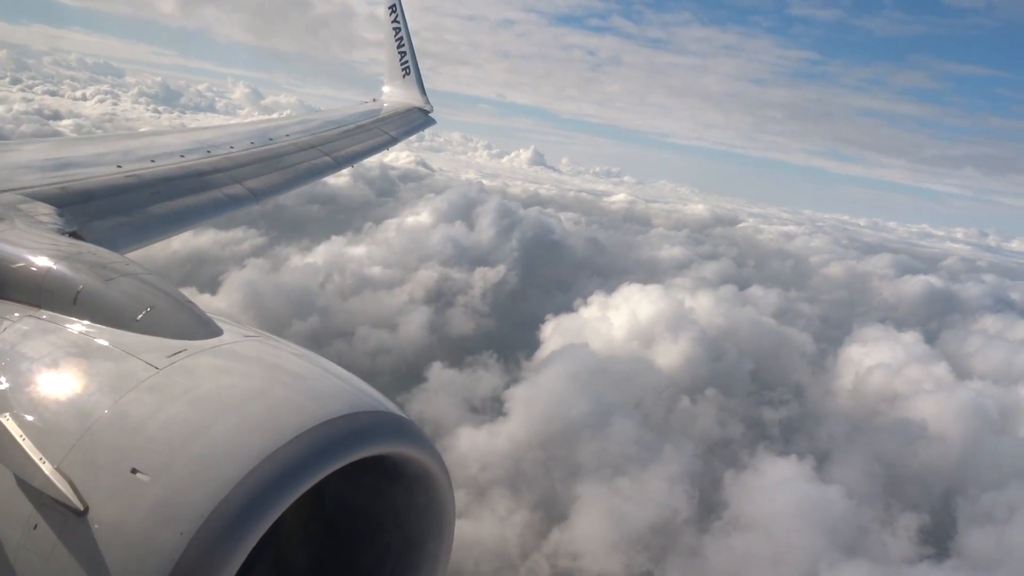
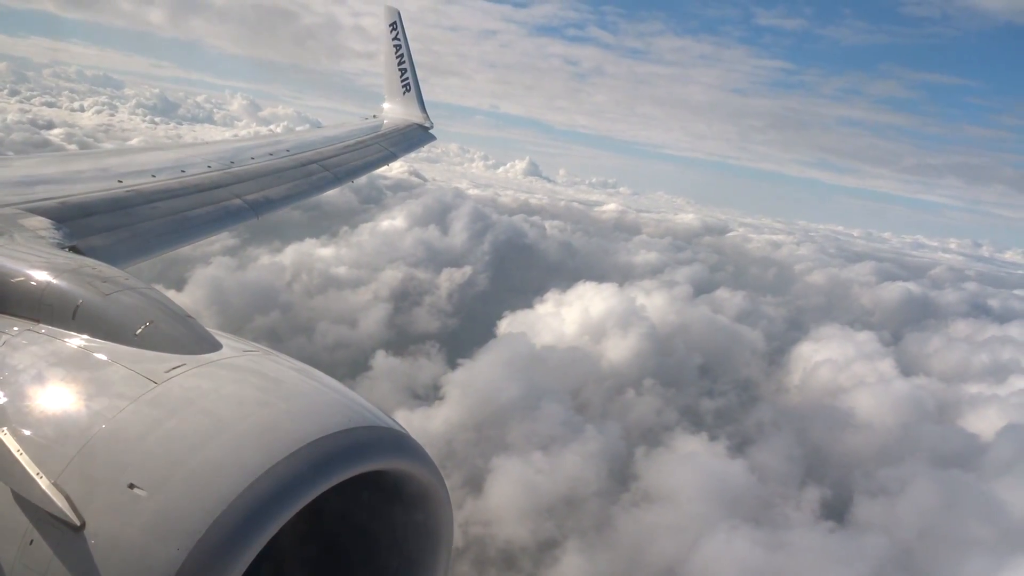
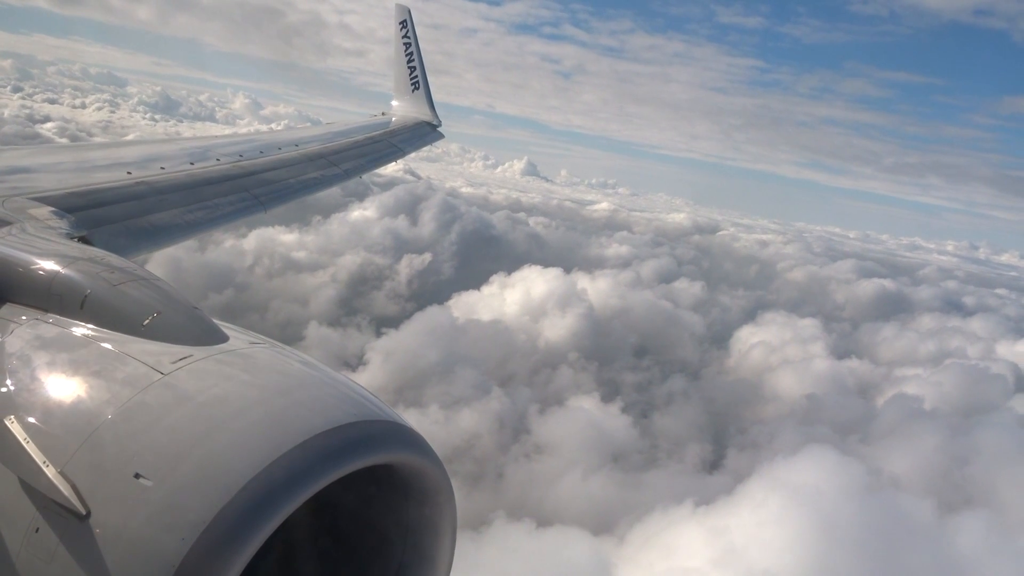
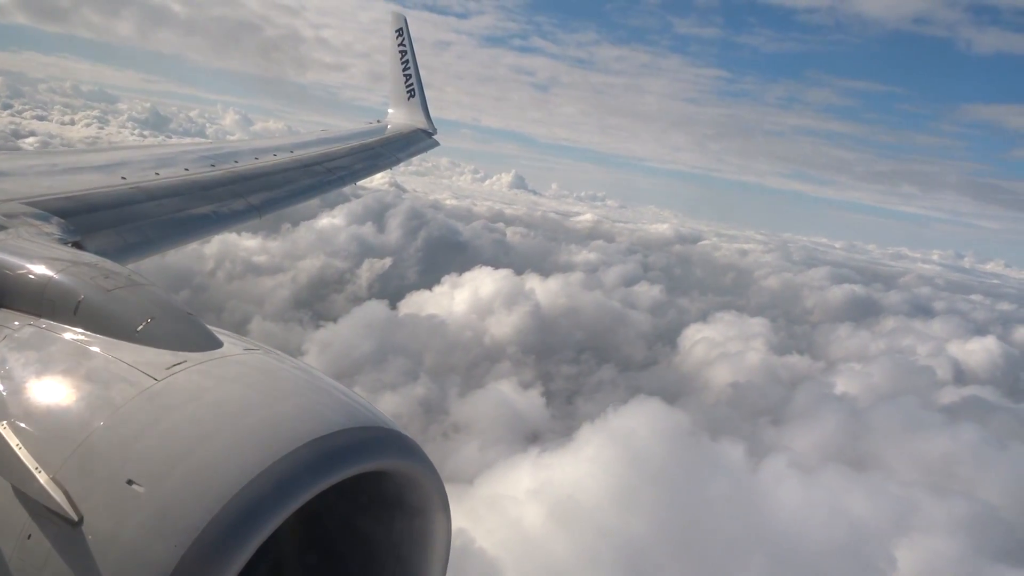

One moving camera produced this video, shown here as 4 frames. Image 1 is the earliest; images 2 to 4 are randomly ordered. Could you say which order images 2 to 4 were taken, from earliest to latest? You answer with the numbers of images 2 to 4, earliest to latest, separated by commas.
2, 3, 4
